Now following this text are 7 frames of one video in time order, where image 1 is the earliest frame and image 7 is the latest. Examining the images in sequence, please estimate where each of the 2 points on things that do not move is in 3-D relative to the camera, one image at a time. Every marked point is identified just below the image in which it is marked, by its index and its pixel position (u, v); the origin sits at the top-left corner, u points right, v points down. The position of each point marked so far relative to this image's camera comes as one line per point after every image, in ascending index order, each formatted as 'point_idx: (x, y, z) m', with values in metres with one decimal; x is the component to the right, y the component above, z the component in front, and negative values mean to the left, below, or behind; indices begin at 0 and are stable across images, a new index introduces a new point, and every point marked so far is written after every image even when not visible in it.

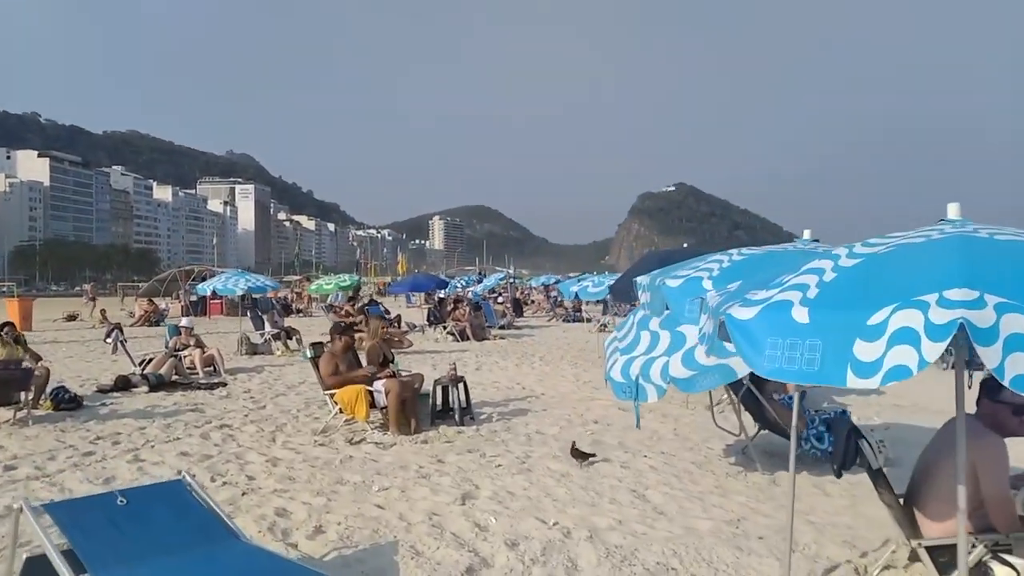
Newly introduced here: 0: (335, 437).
0: (-1.5, -1.2, +6.5) m
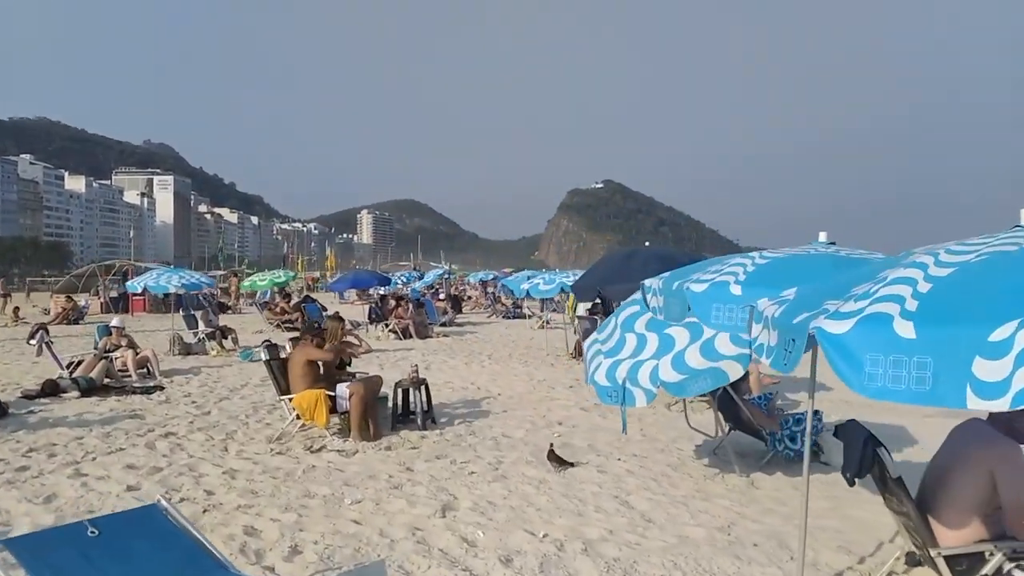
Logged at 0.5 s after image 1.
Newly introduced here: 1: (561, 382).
0: (-1.7, -1.2, +6.2) m
1: (+0.6, -1.2, +9.9) m
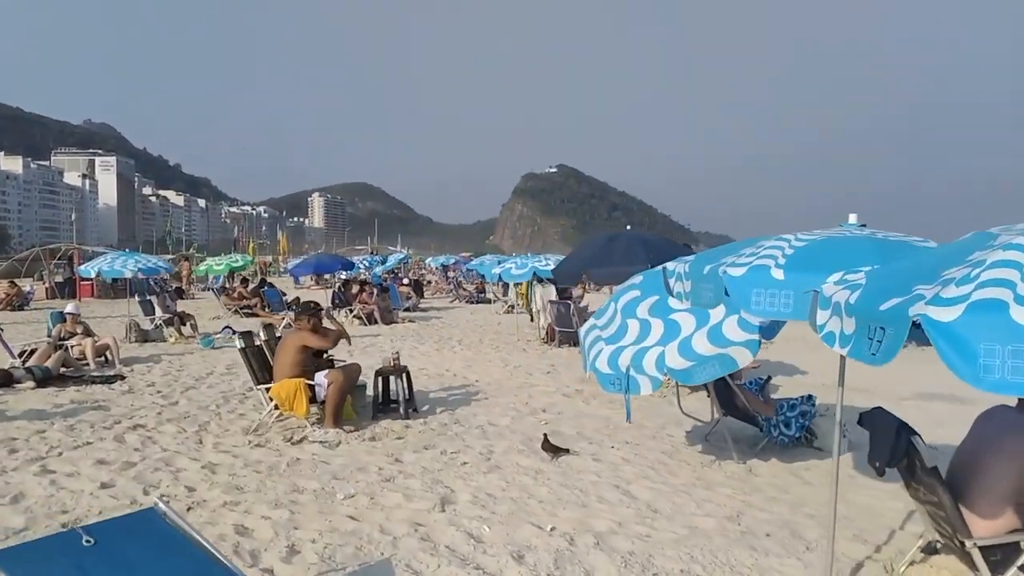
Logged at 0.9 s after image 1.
0: (-1.8, -1.1, +5.9) m
1: (+0.3, -1.0, +9.8) m
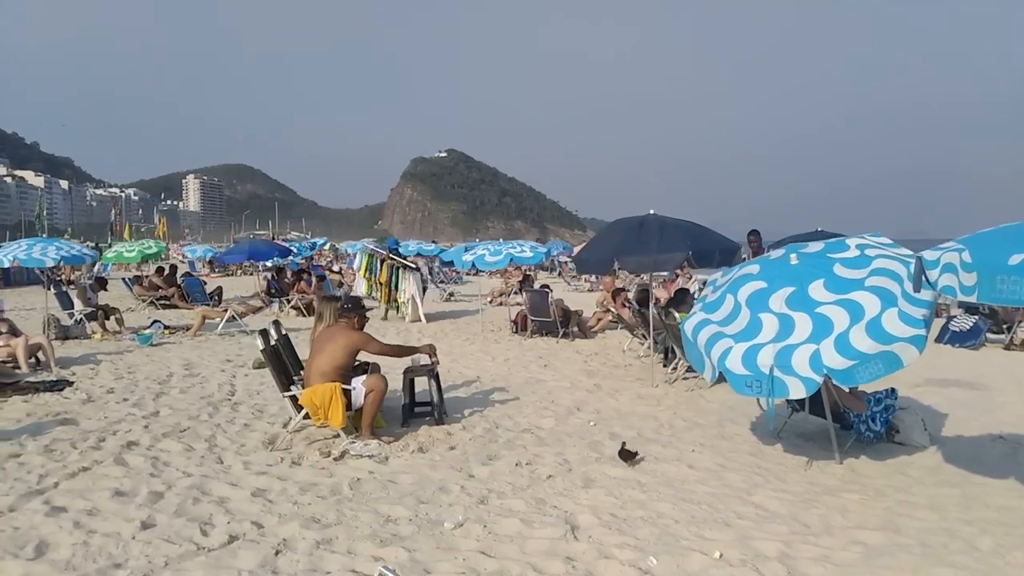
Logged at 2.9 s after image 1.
0: (-1.4, -1.1, +5.2) m
1: (+0.2, -0.9, +9.3) m
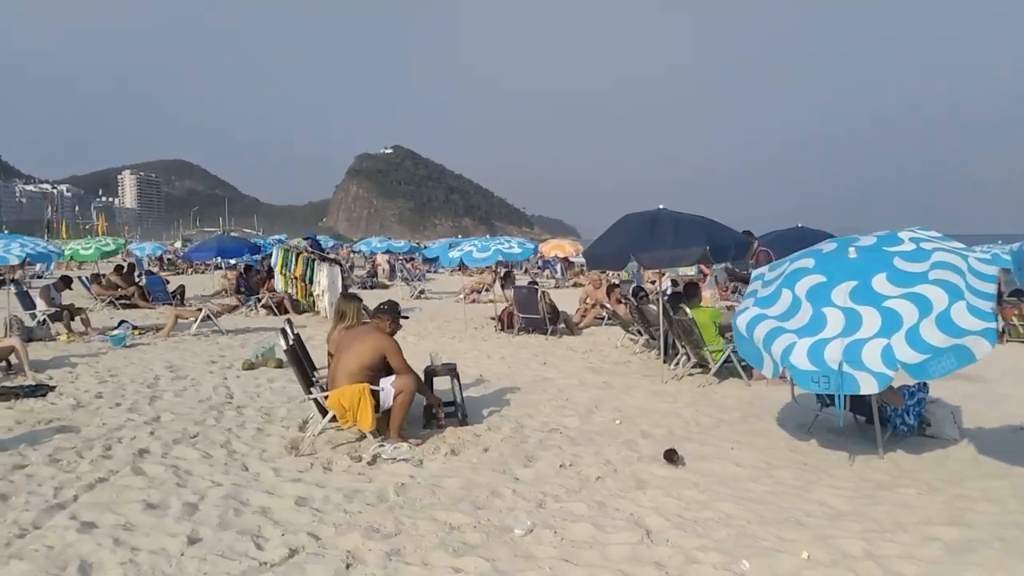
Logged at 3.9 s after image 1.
0: (-1.1, -1.1, +4.9) m
1: (+0.2, -0.8, +9.1) m
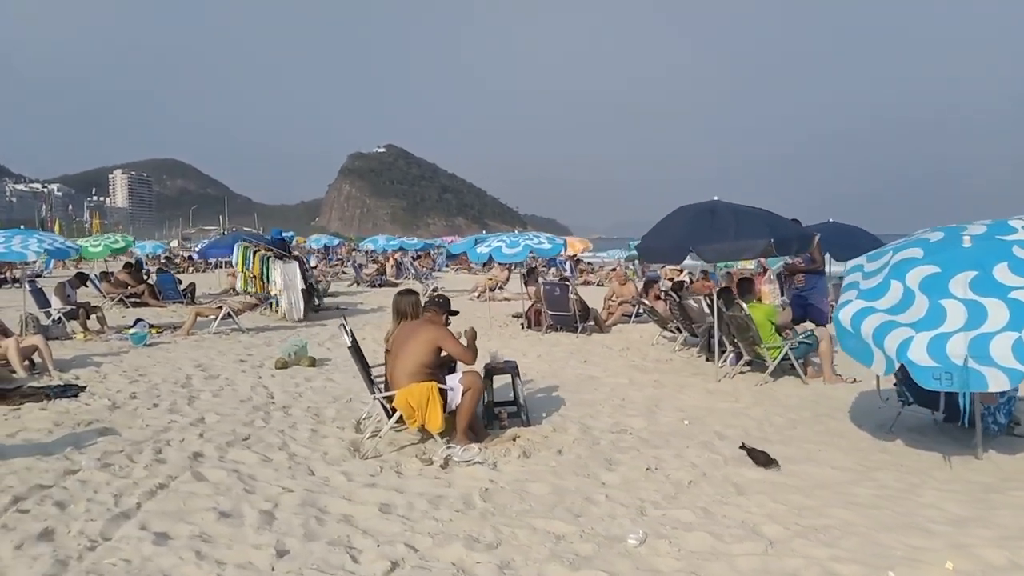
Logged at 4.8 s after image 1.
0: (-0.6, -1.0, +4.6) m
1: (+0.6, -0.8, +8.9) m
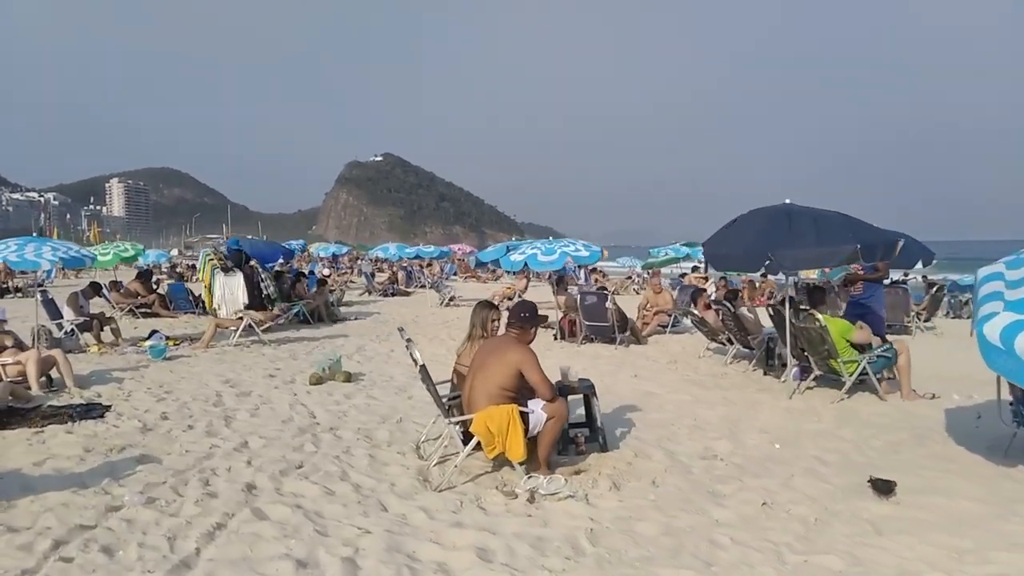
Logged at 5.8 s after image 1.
0: (-0.2, -1.1, +4.1) m
1: (+1.1, -0.9, +8.4) m
